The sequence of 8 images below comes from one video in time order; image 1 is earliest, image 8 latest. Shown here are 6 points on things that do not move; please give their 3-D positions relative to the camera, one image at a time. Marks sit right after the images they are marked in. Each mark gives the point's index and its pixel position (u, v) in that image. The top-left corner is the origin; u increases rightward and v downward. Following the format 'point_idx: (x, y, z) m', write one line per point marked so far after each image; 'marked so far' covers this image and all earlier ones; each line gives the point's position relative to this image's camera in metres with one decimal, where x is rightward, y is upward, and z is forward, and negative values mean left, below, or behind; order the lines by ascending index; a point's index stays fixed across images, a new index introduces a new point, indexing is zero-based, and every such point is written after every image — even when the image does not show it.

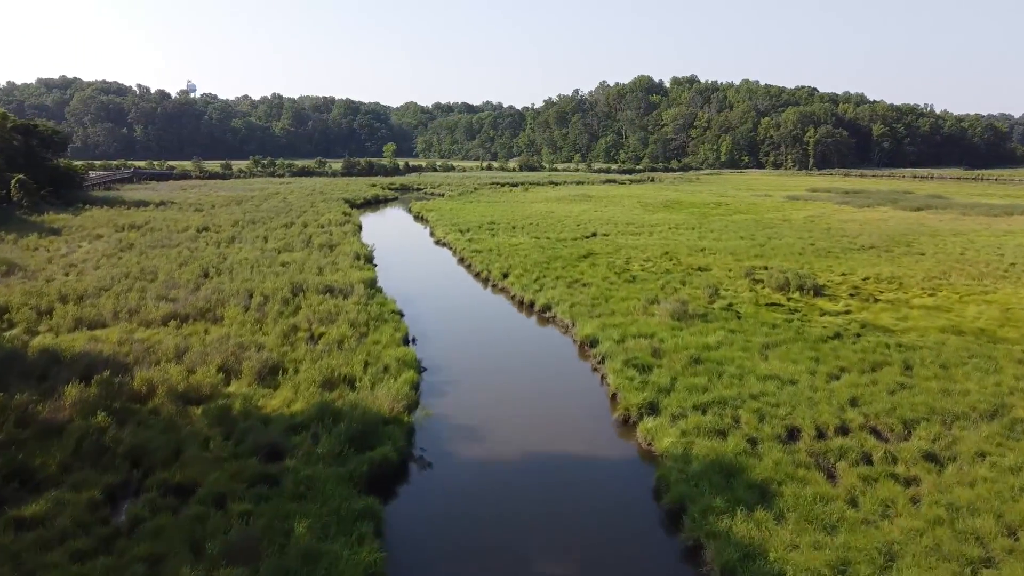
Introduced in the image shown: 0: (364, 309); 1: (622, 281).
0: (-2.5, -0.4, +13.7) m
1: (+2.4, +0.1, +17.4) m
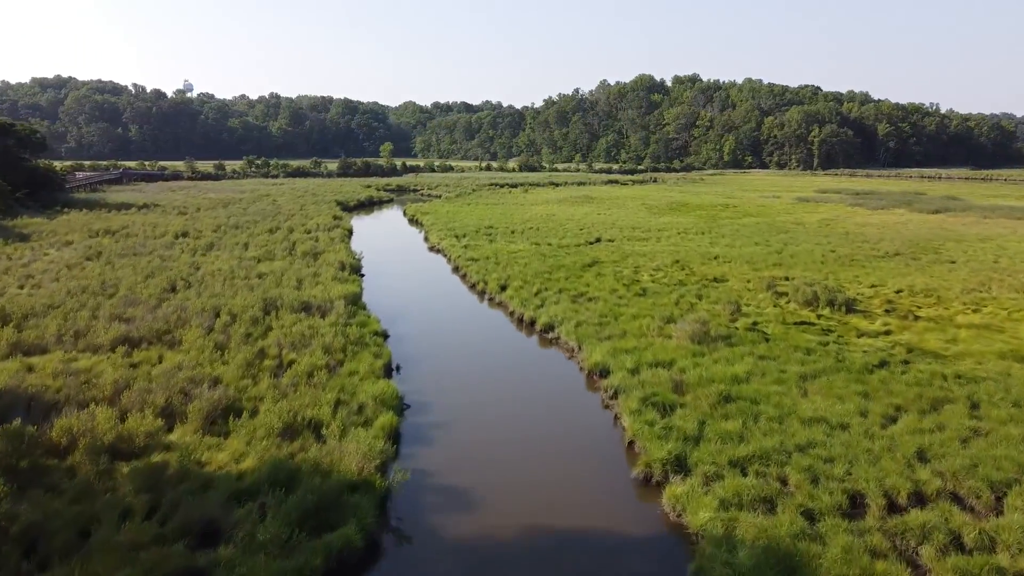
0: (-2.5, -0.7, +12.1) m
1: (+2.3, -0.2, +15.8) m
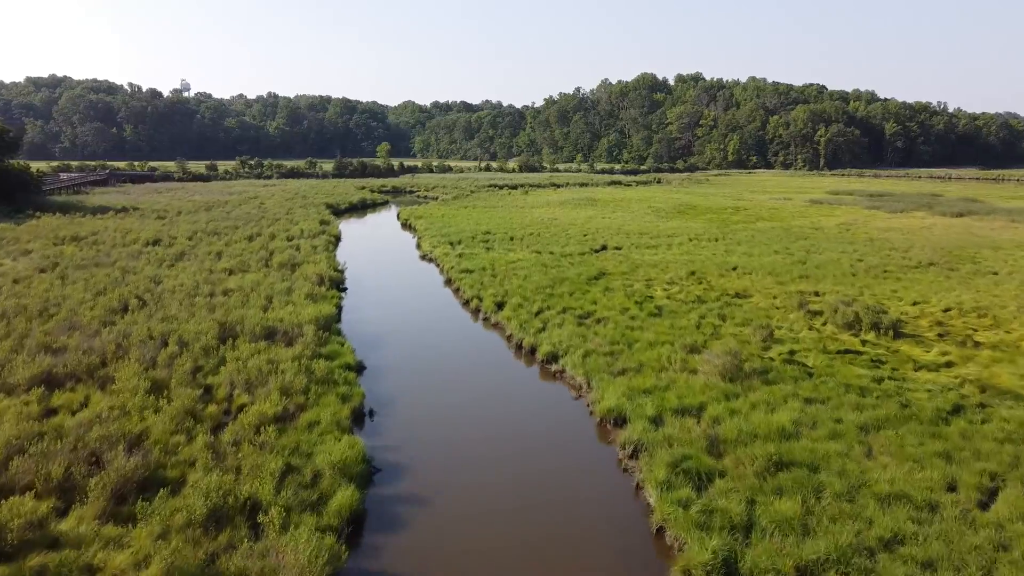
0: (-2.6, -1.0, +10.2) m
1: (+2.3, -0.5, +13.9) m
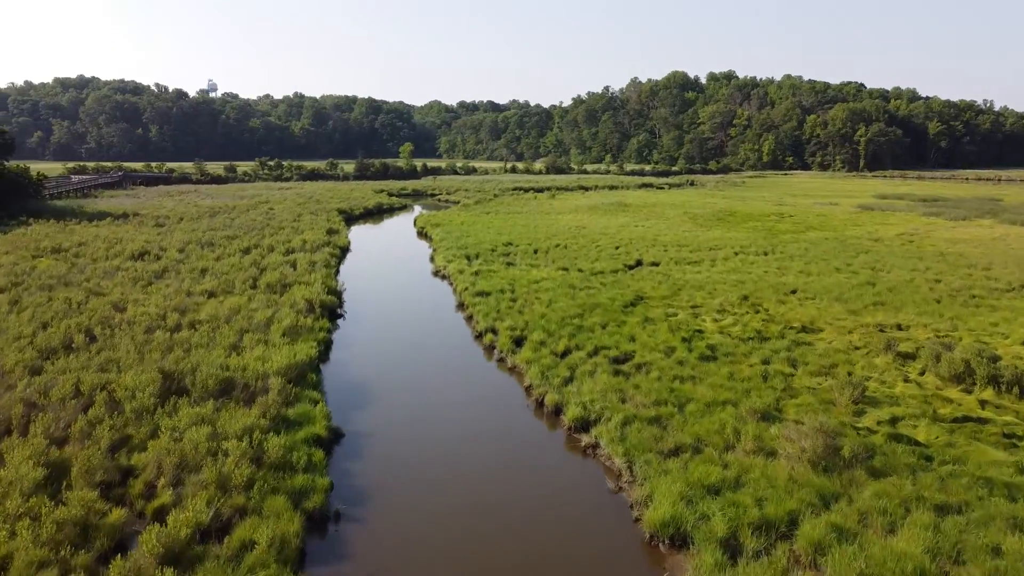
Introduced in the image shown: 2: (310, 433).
0: (-2.4, -1.5, +7.8) m
1: (+2.6, -1.0, +11.3) m
2: (-2.1, -1.5, +8.4) m
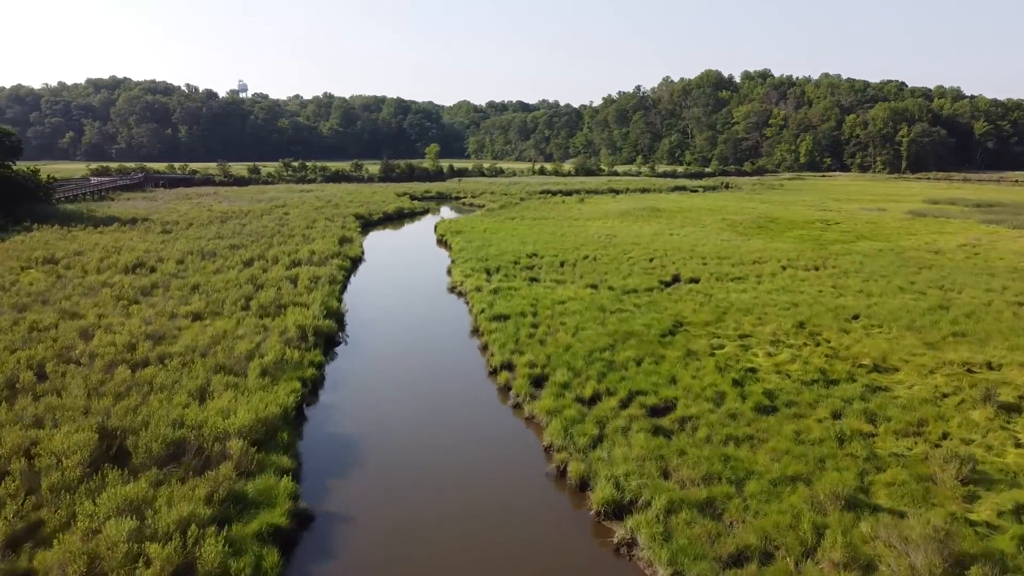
0: (-2.3, -1.9, +6.0) m
1: (+2.8, -1.4, +9.3) m
2: (-2.0, -1.9, +6.6) m
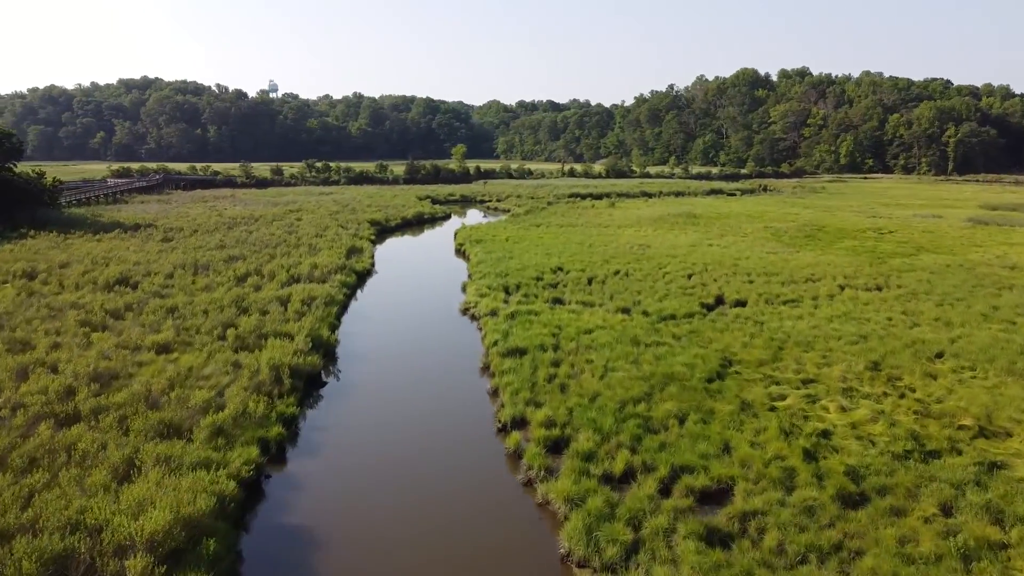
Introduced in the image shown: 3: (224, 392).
0: (-2.4, -2.3, +4.0) m
1: (+2.9, -1.9, +7.1) m
2: (-2.0, -2.3, +4.6) m
3: (-3.6, -1.2, +10.2) m
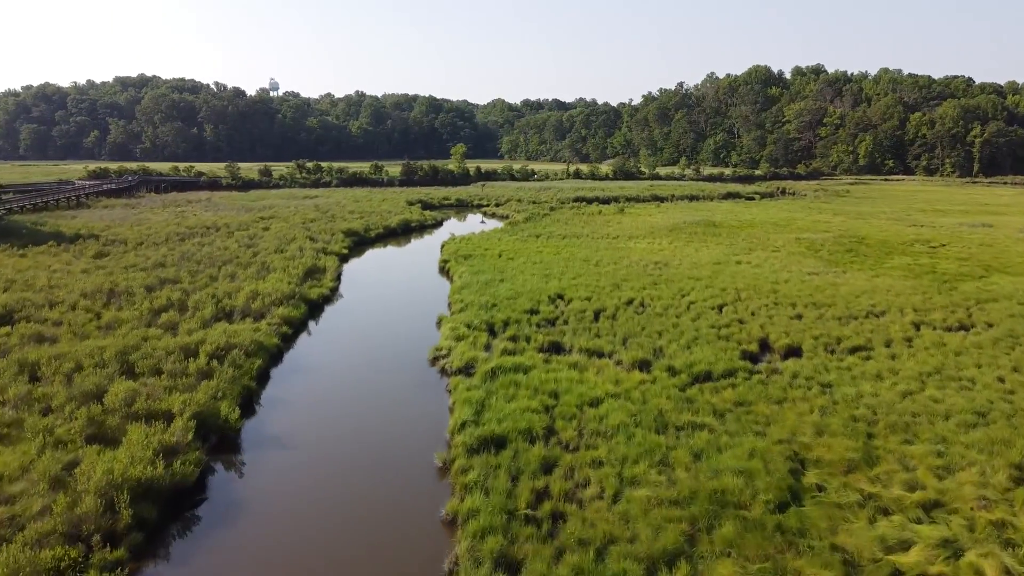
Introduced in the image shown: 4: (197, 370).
0: (-2.7, -3.0, +0.2) m
1: (+2.5, -2.6, +3.3) m
2: (-2.4, -3.0, +0.8) m
3: (-3.9, -1.9, +6.5) m
4: (-4.1, -1.1, +10.7) m
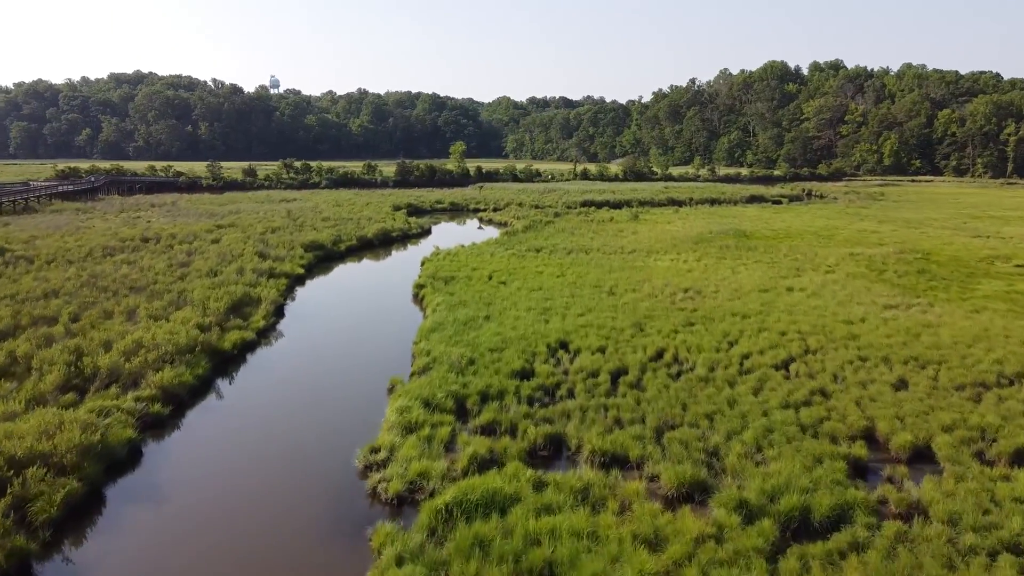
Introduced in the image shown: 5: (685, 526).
0: (-3.1, -3.7, -4.2) m
1: (+2.2, -3.3, -1.2) m
2: (-2.7, -3.7, -3.6) m
3: (-4.2, -2.6, +2.0) m
4: (-4.3, -1.8, +6.3) m
5: (+1.4, -1.9, +6.6) m
